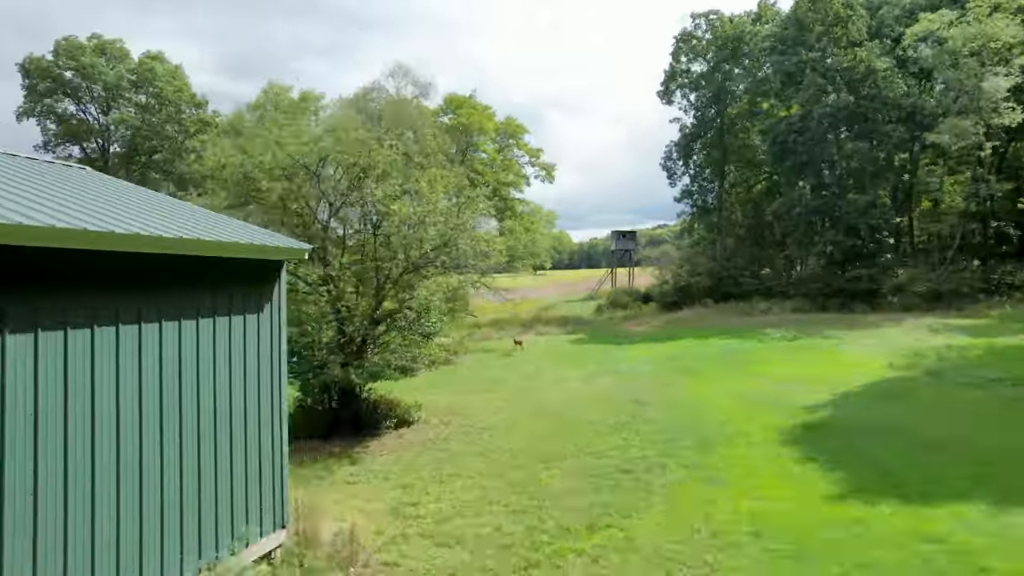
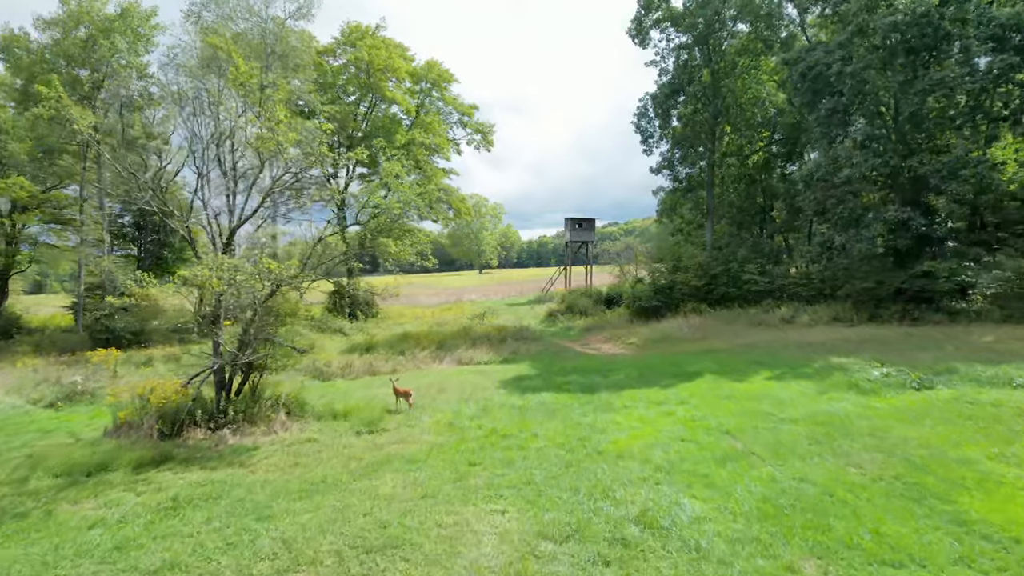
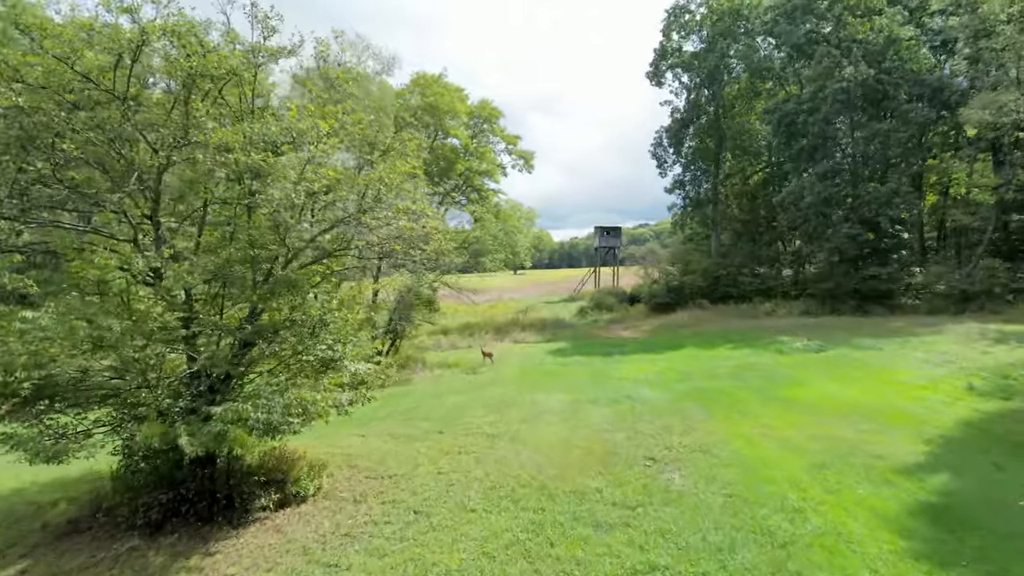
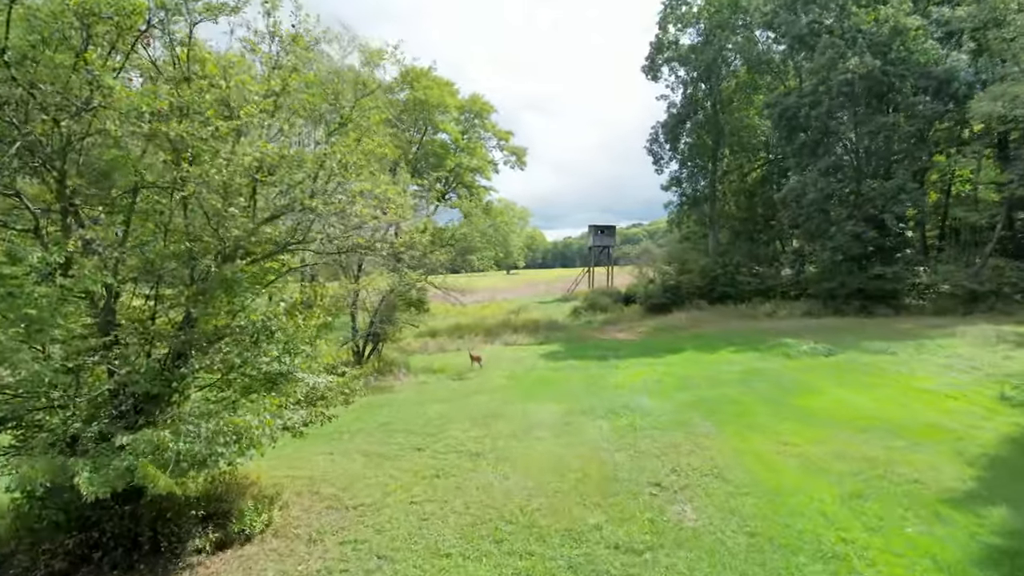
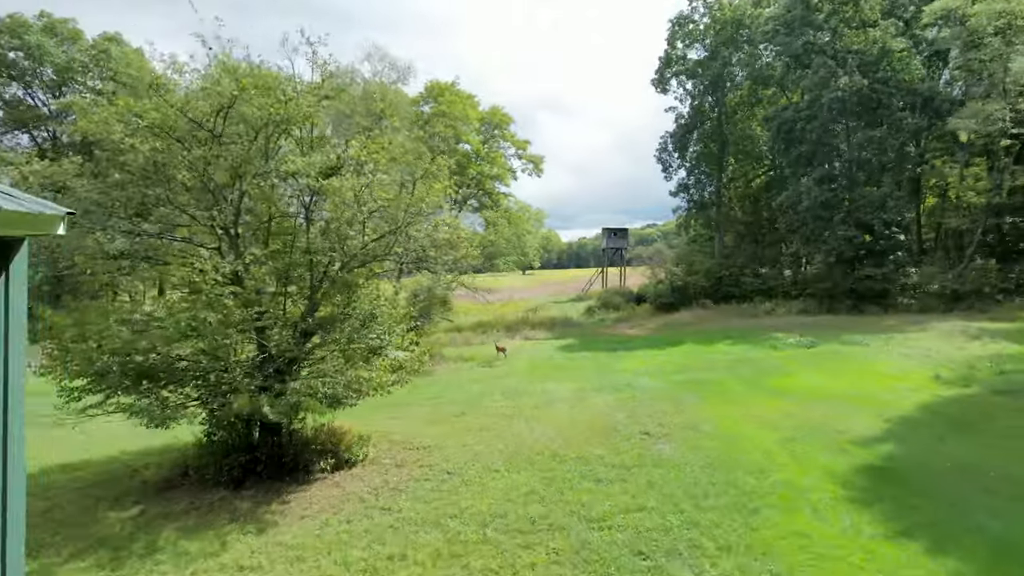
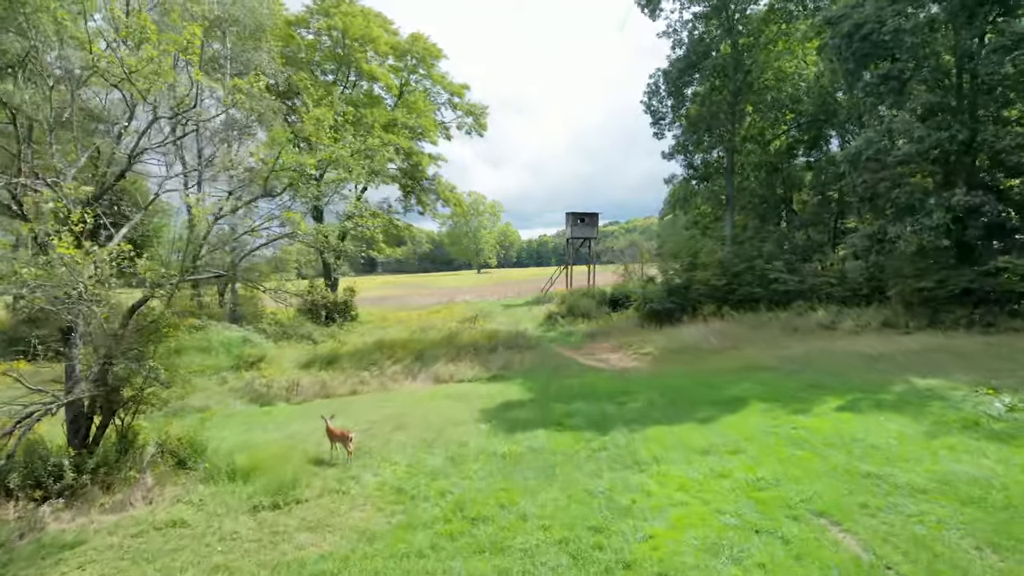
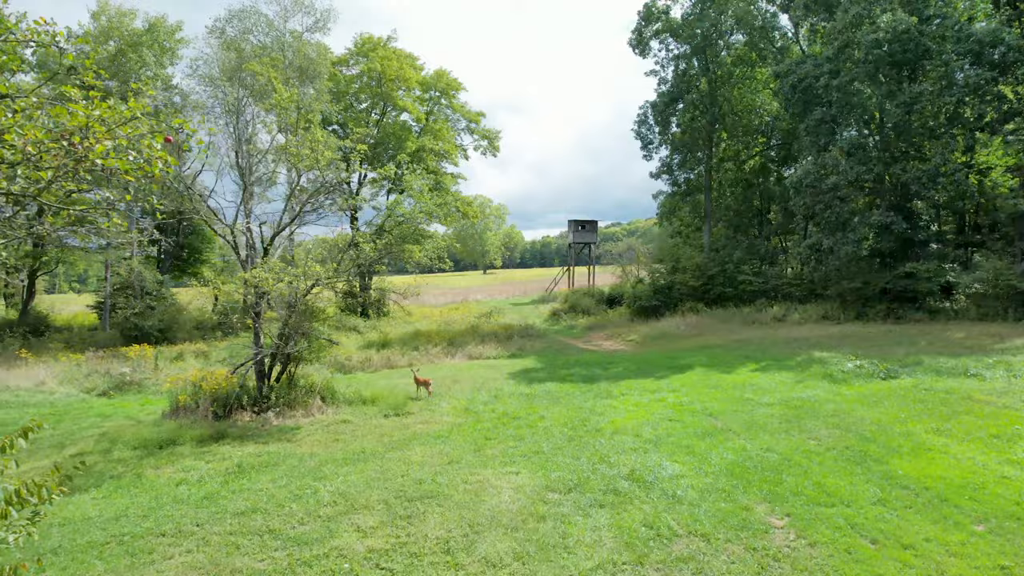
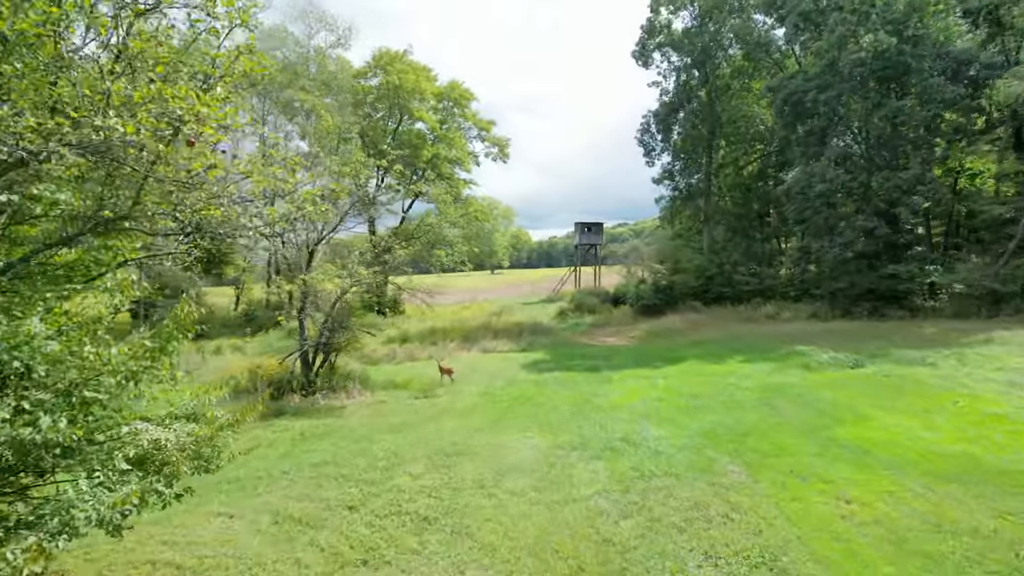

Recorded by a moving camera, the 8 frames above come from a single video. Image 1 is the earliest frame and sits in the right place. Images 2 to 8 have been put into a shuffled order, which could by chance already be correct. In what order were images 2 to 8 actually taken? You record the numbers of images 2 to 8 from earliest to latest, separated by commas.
5, 3, 4, 8, 7, 2, 6
